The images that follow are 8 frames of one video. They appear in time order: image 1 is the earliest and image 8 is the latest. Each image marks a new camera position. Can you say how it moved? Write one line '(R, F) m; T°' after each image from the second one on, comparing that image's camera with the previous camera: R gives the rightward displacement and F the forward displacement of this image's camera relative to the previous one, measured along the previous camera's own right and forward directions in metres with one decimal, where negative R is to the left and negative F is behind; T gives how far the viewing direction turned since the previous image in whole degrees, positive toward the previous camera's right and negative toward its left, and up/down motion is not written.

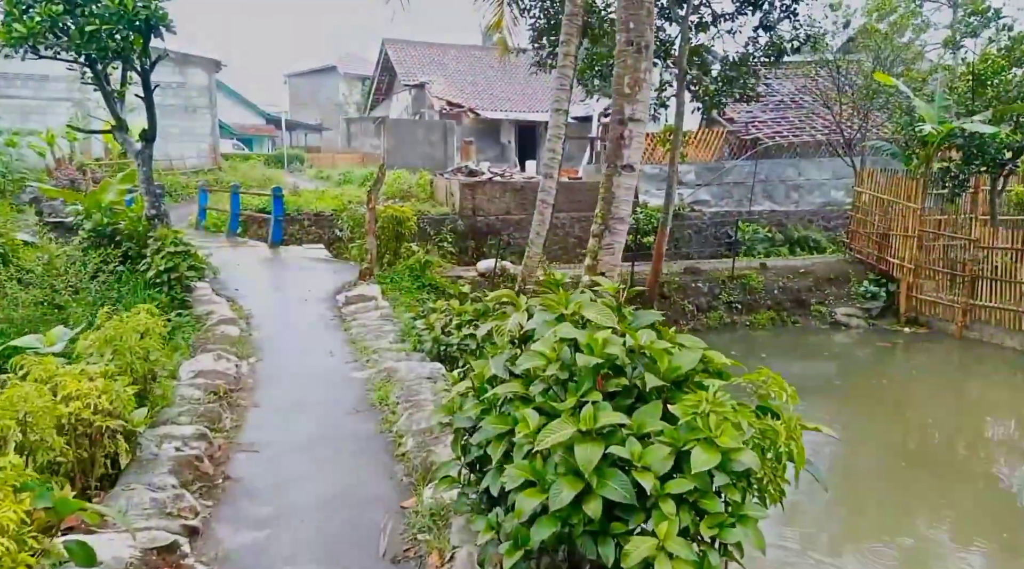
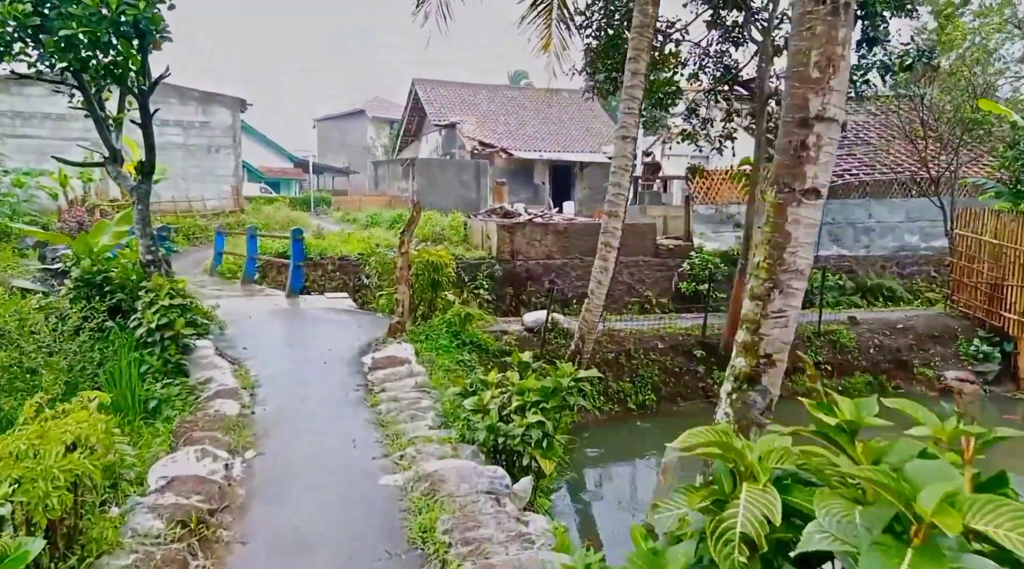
(-0.3, +1.3) m; -2°
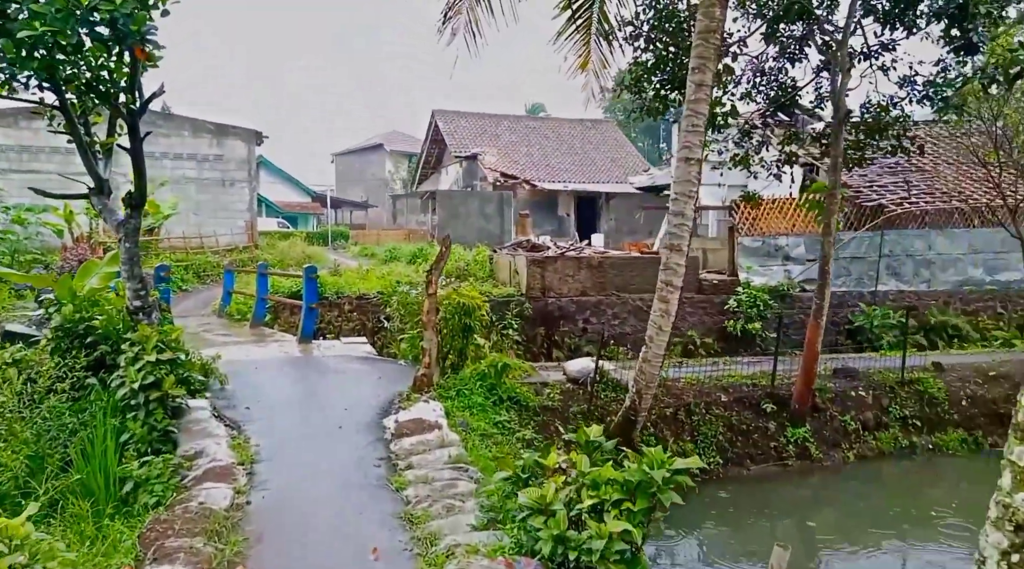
(-0.2, +1.0) m; -1°
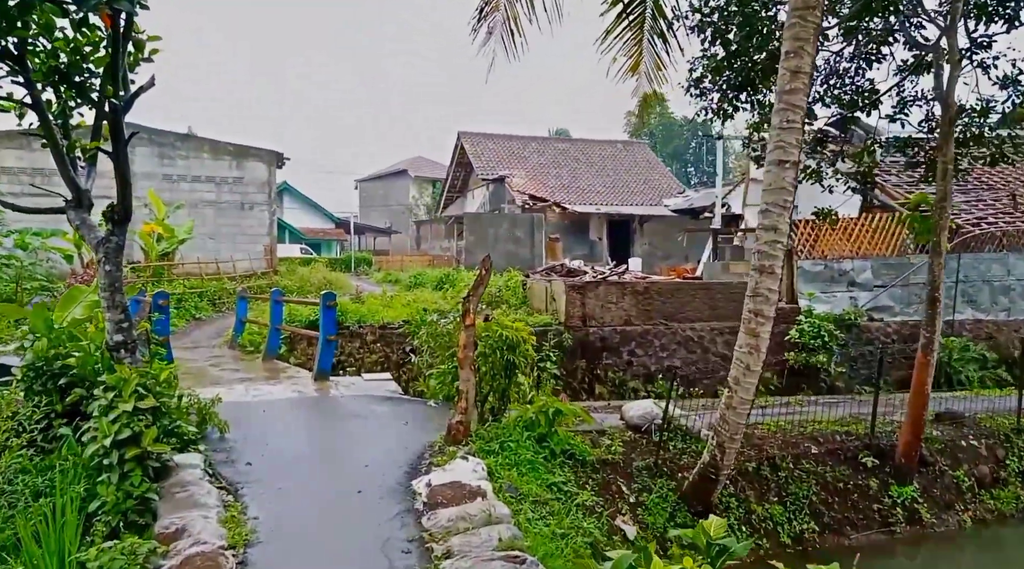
(-0.2, +1.0) m; -2°
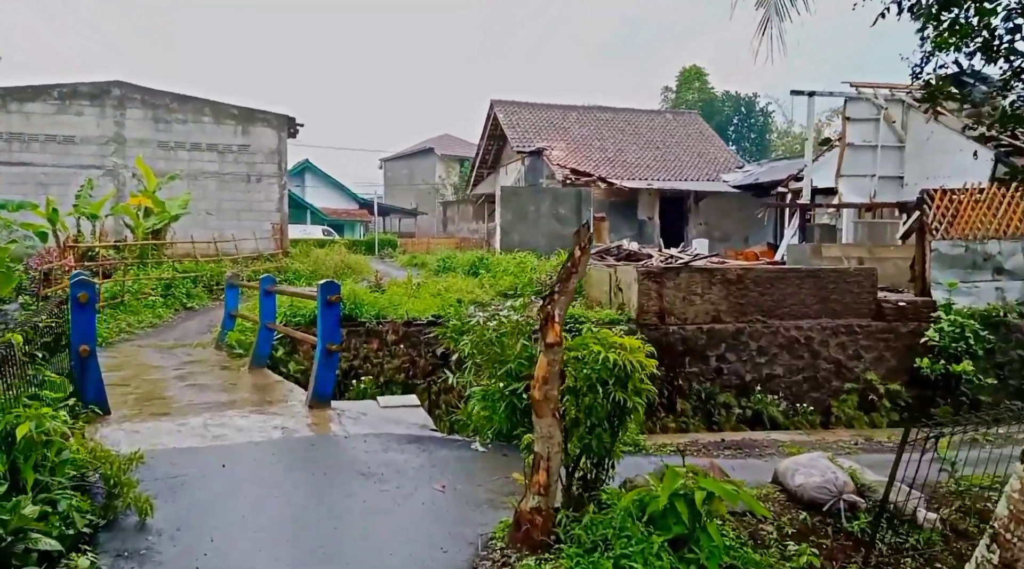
(-0.4, +2.3) m; -2°
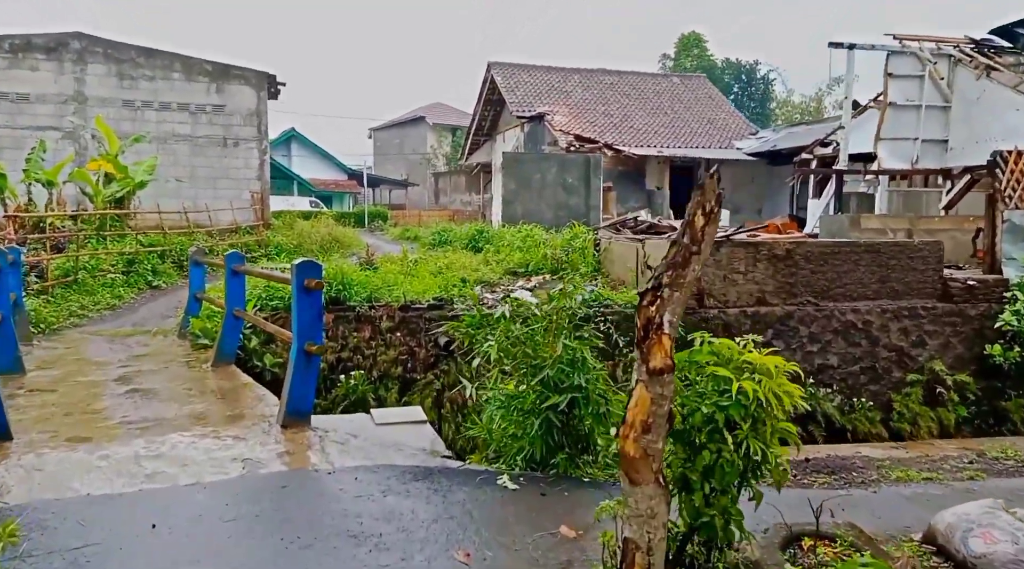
(-0.2, +1.2) m; +1°
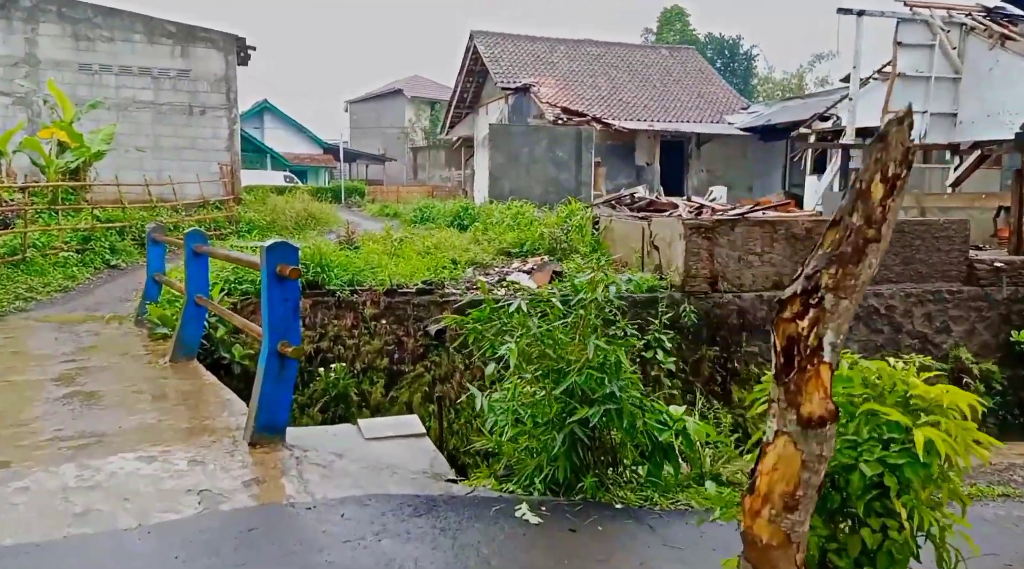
(-0.2, +0.7) m; +2°
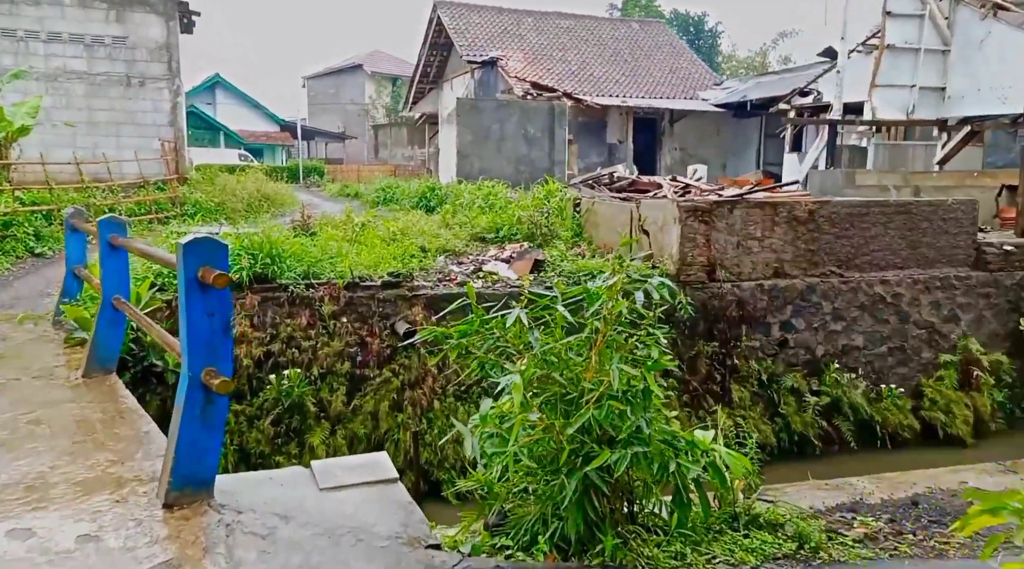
(-0.1, +0.7) m; +3°
